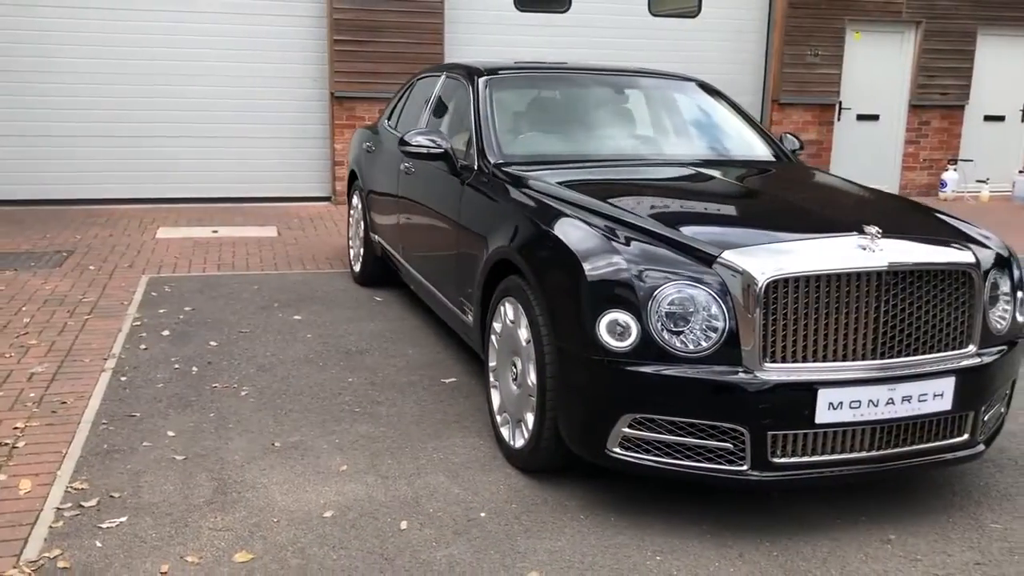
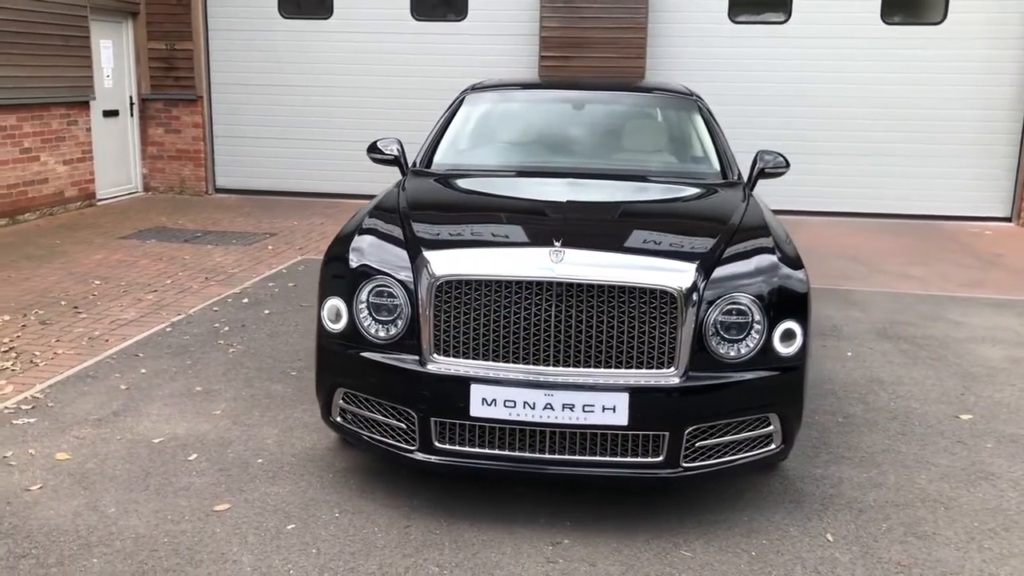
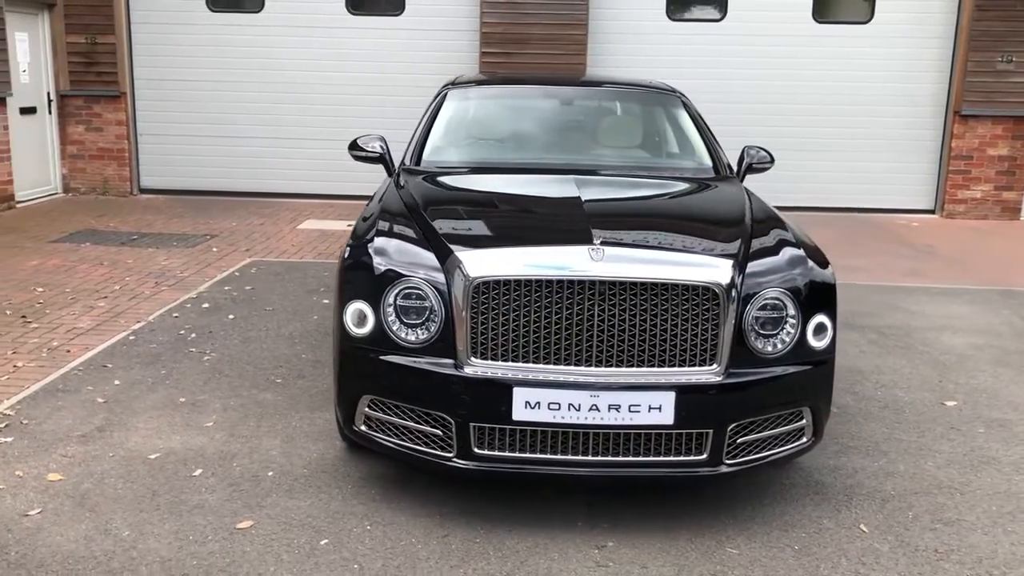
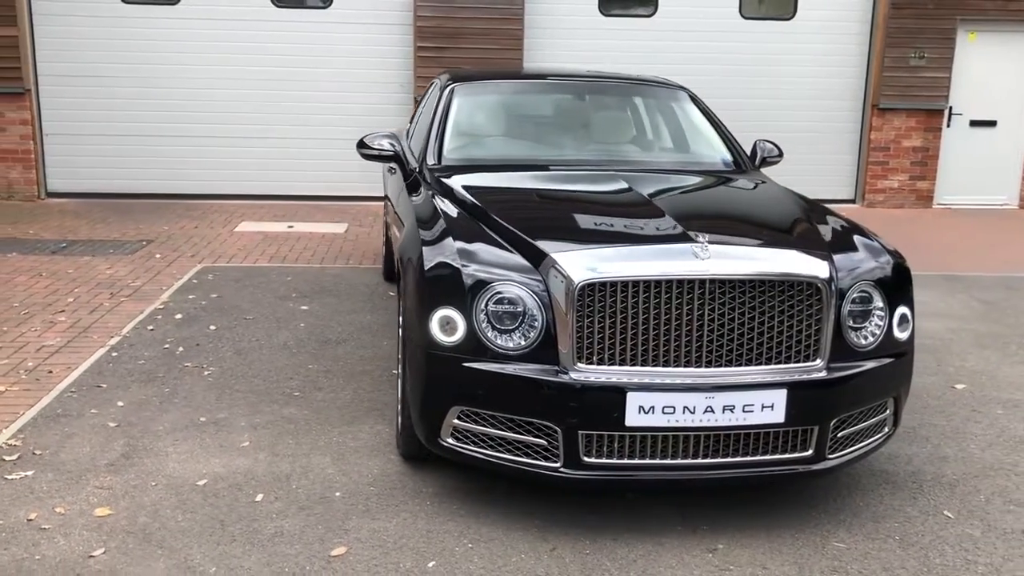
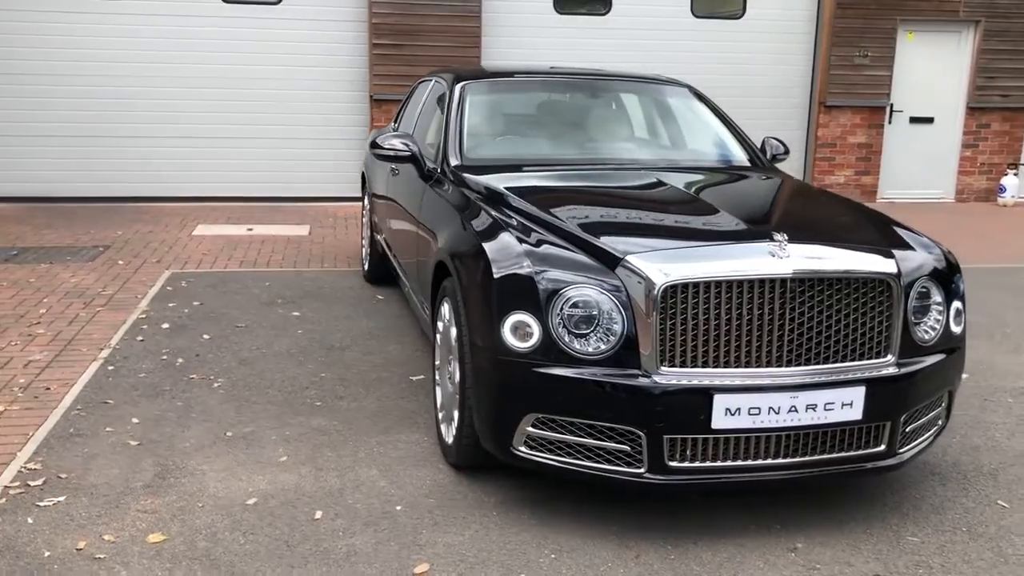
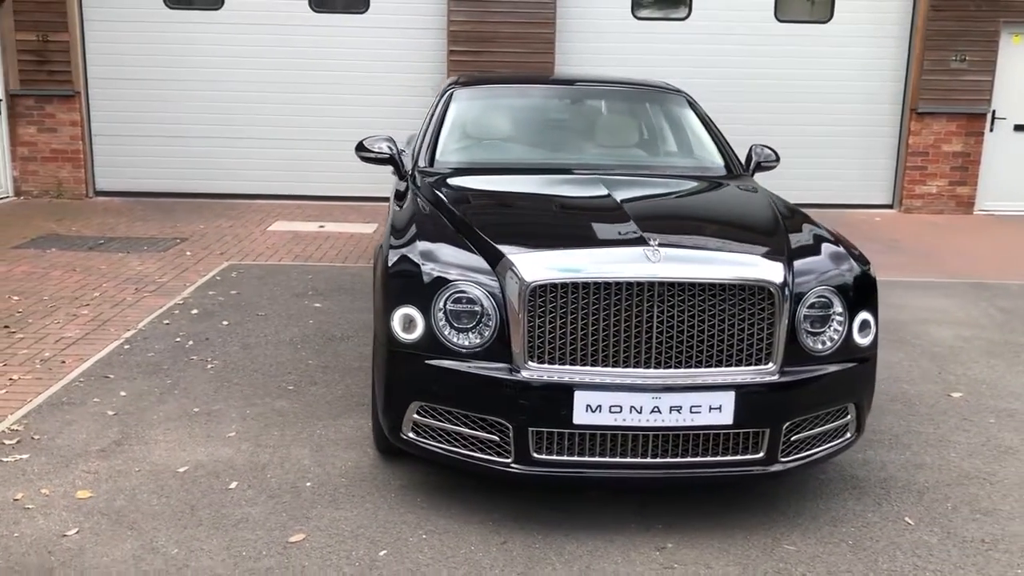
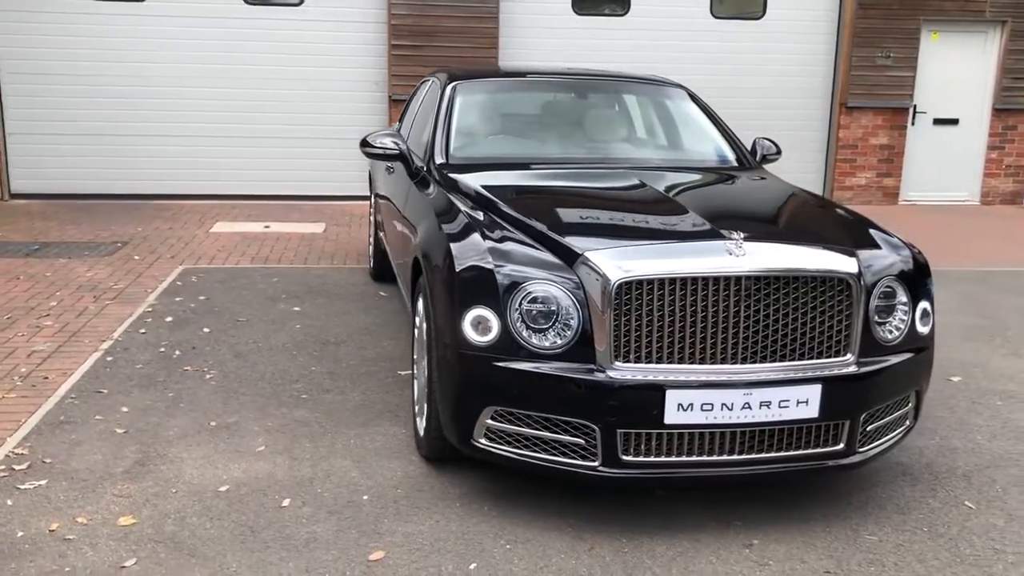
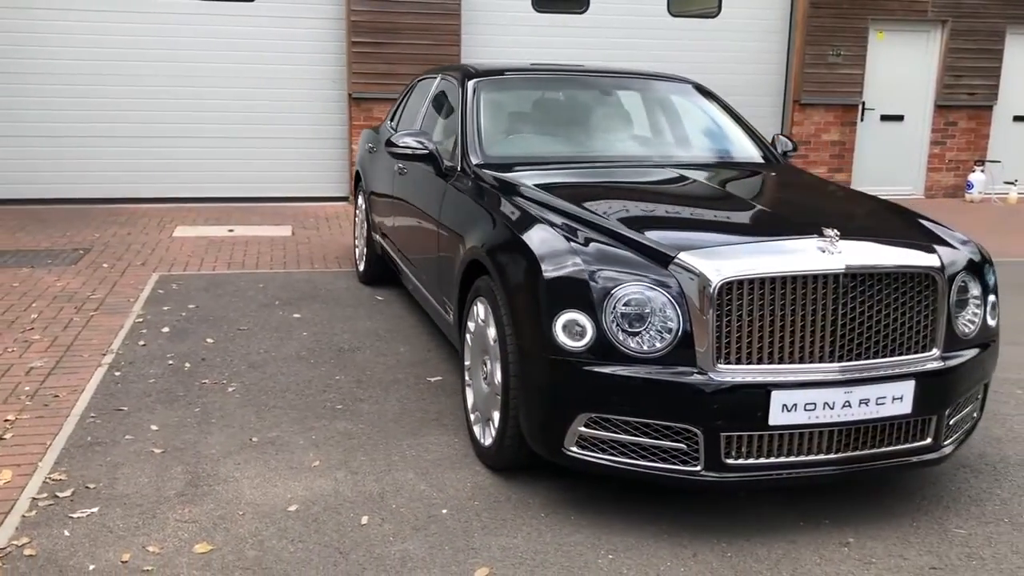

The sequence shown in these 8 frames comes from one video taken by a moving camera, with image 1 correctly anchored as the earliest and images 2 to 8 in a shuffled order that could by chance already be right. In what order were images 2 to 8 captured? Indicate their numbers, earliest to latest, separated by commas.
8, 5, 7, 4, 6, 3, 2
